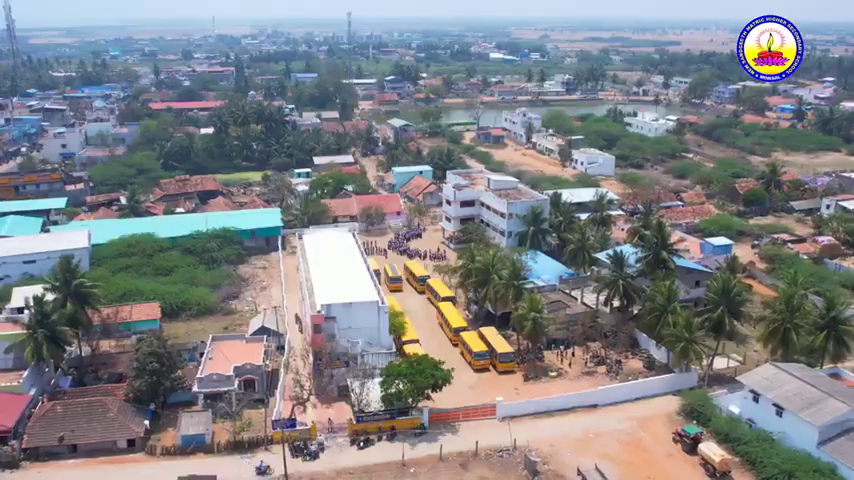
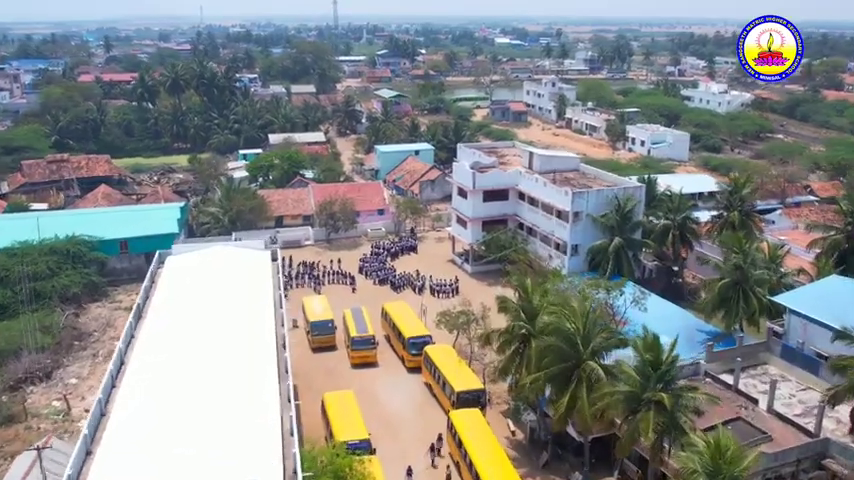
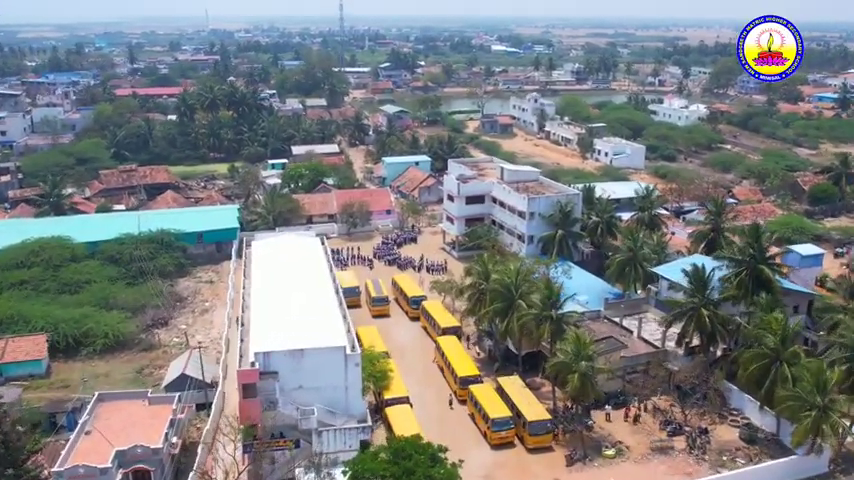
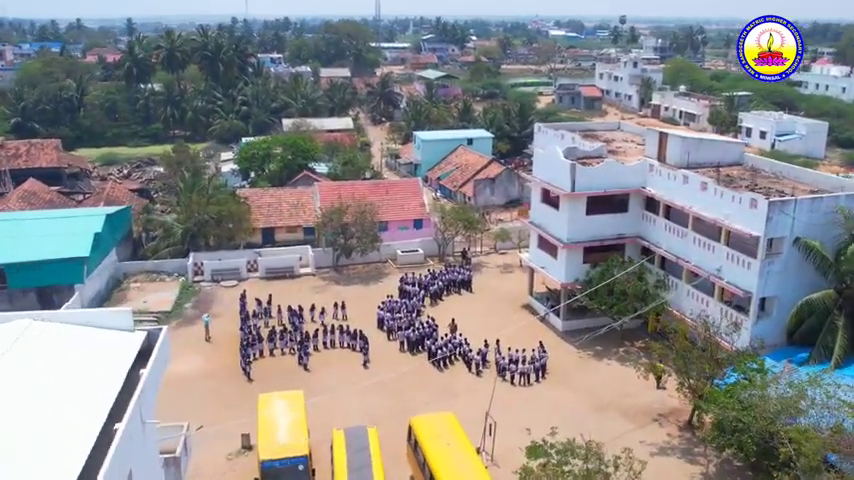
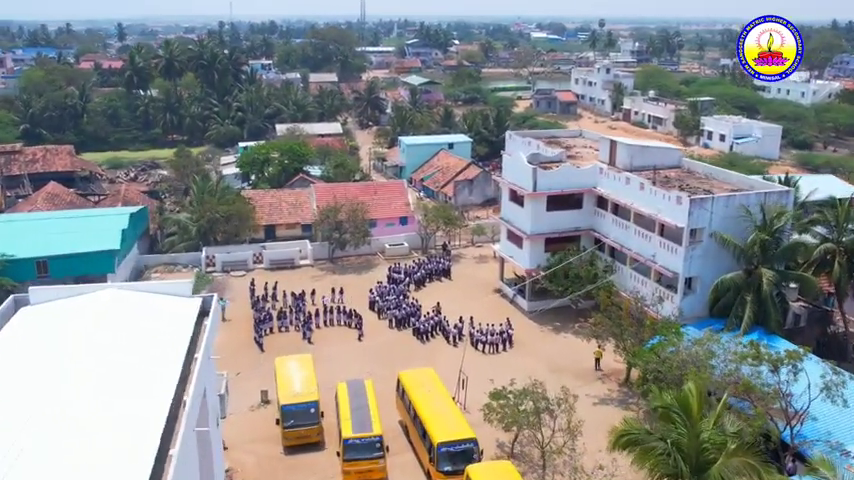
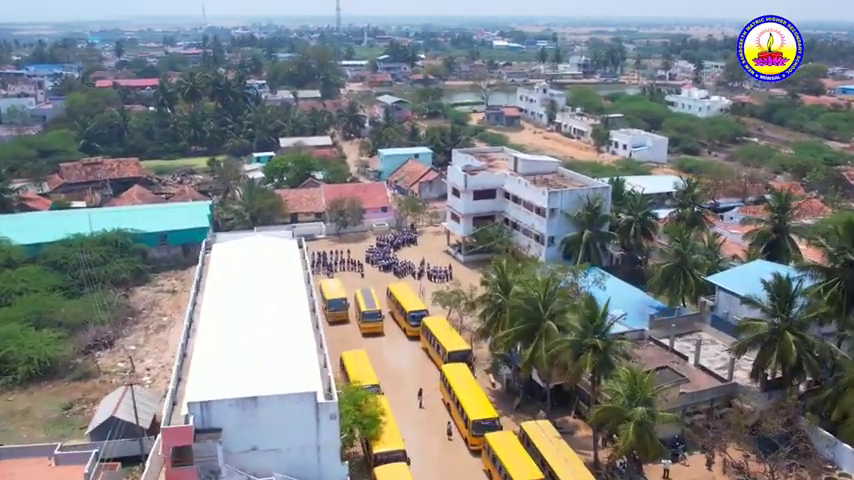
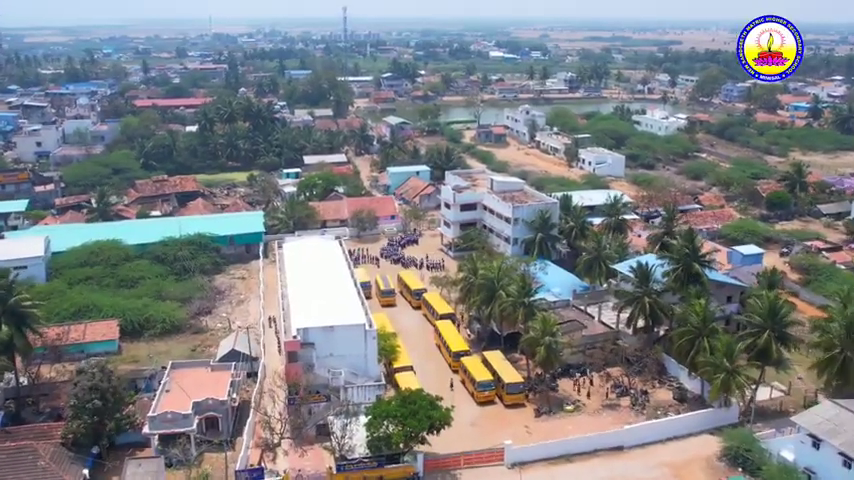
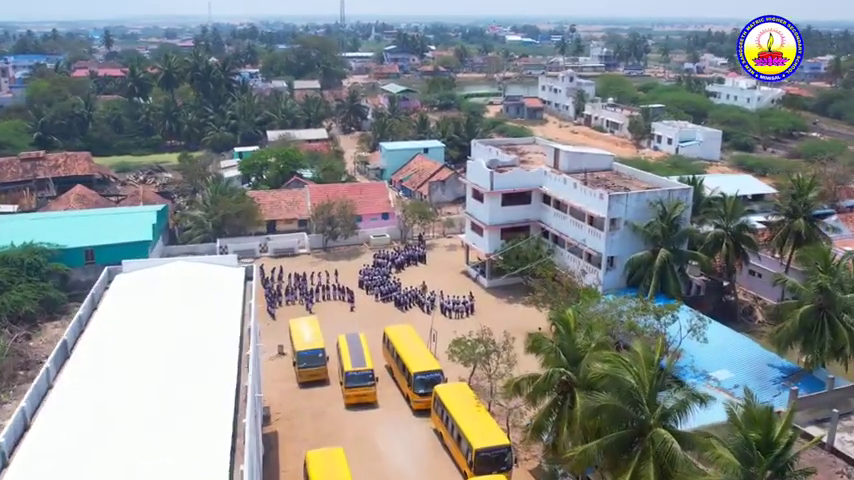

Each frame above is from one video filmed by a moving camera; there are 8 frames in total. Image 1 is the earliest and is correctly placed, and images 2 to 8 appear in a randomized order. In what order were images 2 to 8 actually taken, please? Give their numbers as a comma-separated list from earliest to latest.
7, 3, 6, 2, 8, 5, 4
